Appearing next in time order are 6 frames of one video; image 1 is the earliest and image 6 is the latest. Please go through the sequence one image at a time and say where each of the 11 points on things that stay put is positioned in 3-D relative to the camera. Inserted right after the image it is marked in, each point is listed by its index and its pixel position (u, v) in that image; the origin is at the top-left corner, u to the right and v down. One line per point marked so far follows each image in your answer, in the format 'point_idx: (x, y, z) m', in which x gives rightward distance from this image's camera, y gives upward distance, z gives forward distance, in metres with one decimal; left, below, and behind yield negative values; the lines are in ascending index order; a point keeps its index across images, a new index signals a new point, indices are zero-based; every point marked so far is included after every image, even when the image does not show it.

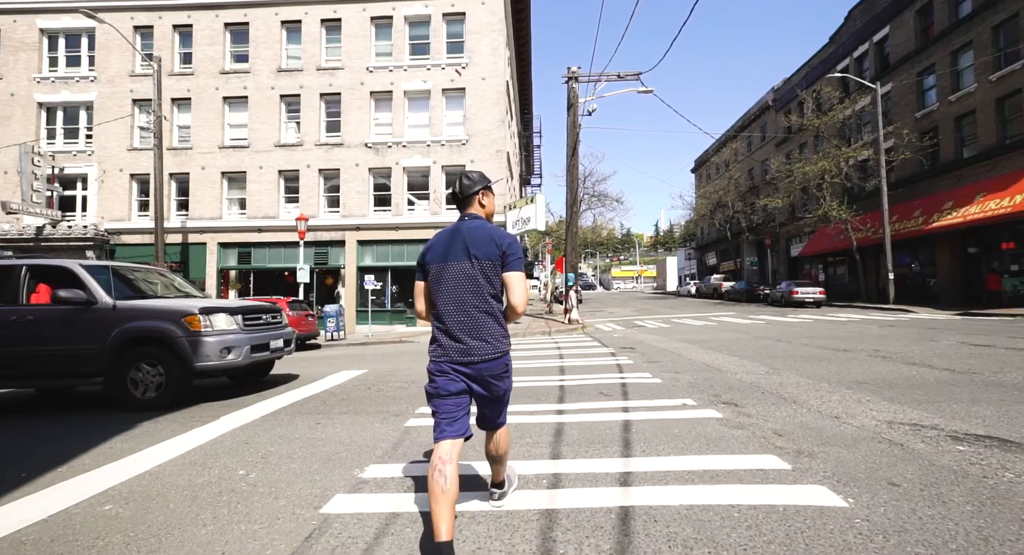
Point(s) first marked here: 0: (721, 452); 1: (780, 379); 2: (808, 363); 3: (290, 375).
0: (+1.4, -1.2, +3.3) m
1: (+3.1, -1.2, +5.7) m
2: (+4.0, -1.2, +6.7) m
3: (-3.7, -1.6, +8.2) m
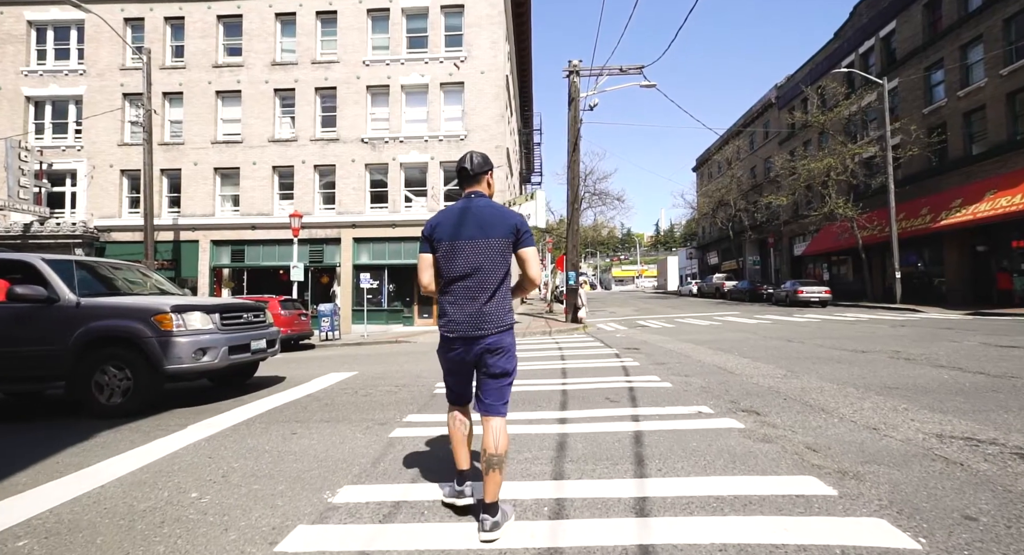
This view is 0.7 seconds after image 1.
0: (+1.4, -1.1, +2.8) m
1: (+3.0, -1.1, +5.2) m
2: (+4.0, -1.1, +6.3) m
3: (-3.7, -1.6, +7.7) m
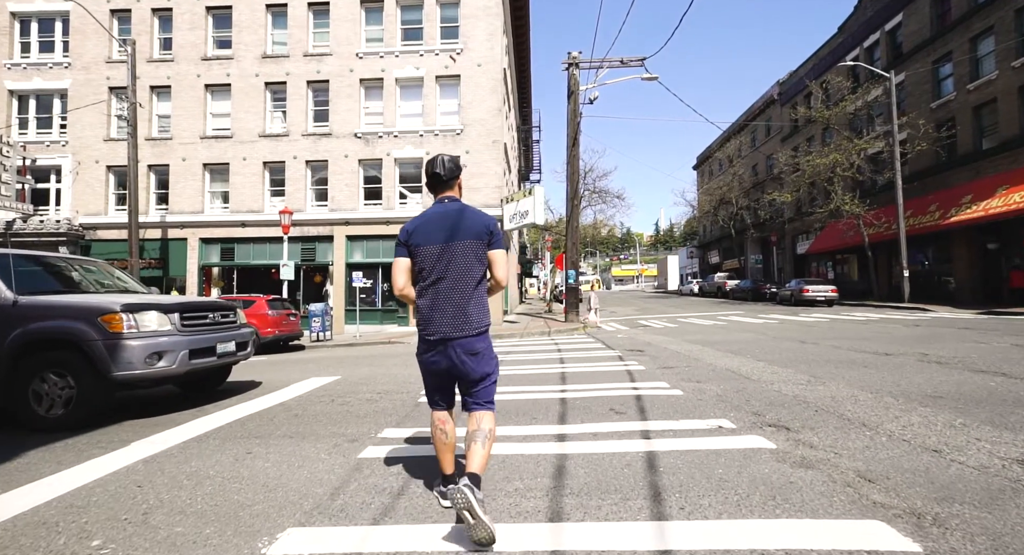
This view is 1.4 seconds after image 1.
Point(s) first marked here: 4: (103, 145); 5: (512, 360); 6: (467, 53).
0: (+1.3, -1.1, +2.2) m
1: (+3.0, -1.1, +4.6) m
2: (+3.9, -1.1, +5.7) m
3: (-3.8, -1.5, +7.1) m
4: (-15.9, +5.2, +19.2) m
5: (0.0, -1.5, +9.2) m
6: (-1.8, +8.9, +19.5) m
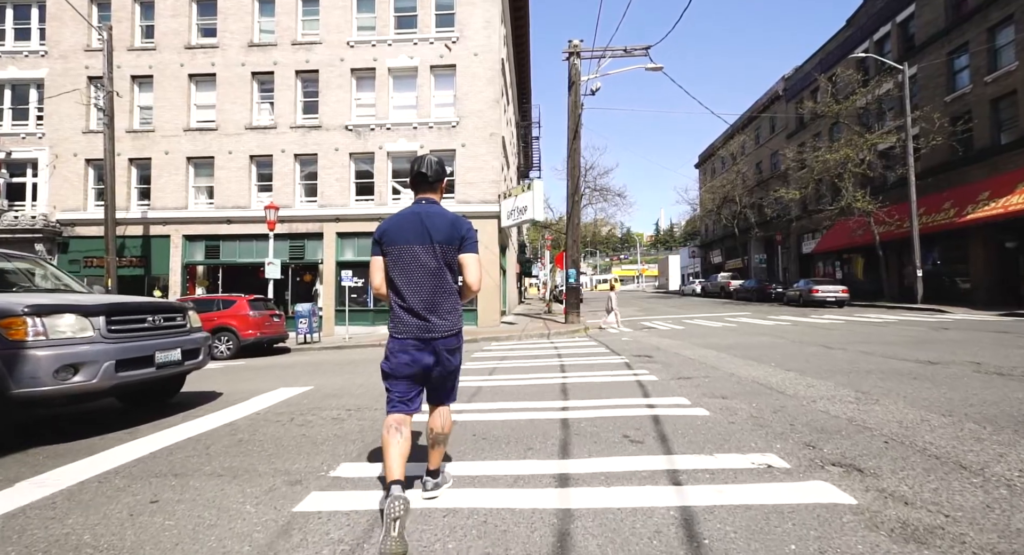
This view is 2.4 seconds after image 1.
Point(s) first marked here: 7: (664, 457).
0: (+1.2, -1.0, +1.4) m
1: (+2.9, -1.0, +3.8) m
2: (+3.8, -1.0, +4.8) m
3: (-3.8, -1.5, +6.3) m
4: (-16.0, +5.2, +18.4) m
5: (-0.1, -1.5, +8.4) m
6: (-1.8, +8.9, +18.7) m
7: (+0.9, -1.1, +3.2) m
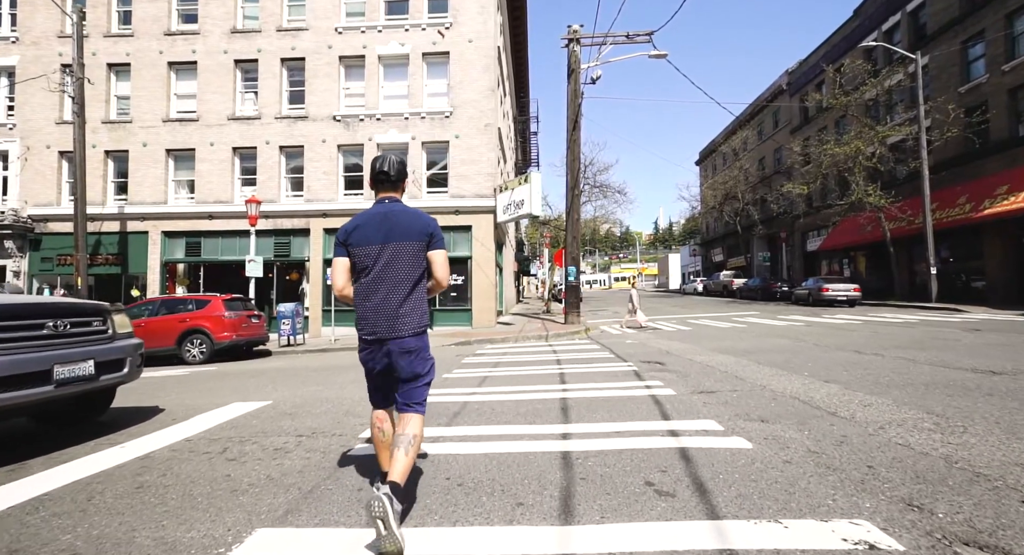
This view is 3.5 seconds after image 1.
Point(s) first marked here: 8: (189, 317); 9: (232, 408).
0: (+1.1, -1.0, +0.5) m
1: (+2.8, -1.0, +2.9) m
2: (+3.8, -1.0, +3.9) m
3: (-3.9, -1.4, +5.4) m
4: (-16.1, +5.3, +17.4) m
5: (-0.2, -1.4, +7.5) m
6: (-2.0, +9.0, +17.7) m
7: (+0.9, -1.1, +2.2) m
8: (-7.8, -1.0, +12.0) m
9: (-3.1, -1.4, +5.4) m
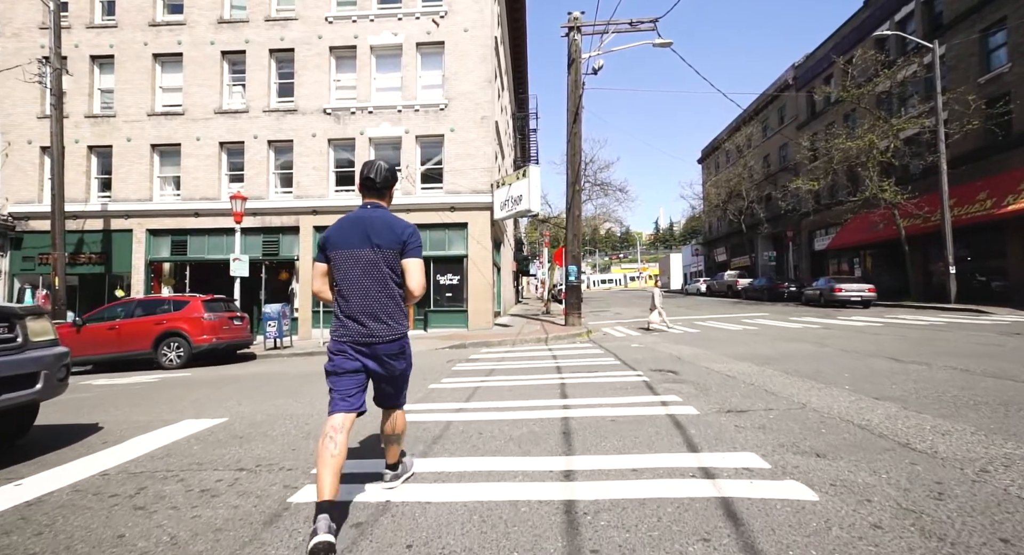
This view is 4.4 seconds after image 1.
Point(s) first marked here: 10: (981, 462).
0: (+1.1, -1.0, -0.3) m
1: (+2.7, -1.0, +2.1) m
2: (+3.7, -1.0, +3.1) m
3: (-4.0, -1.4, +4.6) m
4: (-16.2, +5.3, +16.7) m
5: (-0.2, -1.4, +6.7) m
6: (-2.0, +9.0, +17.0) m
7: (+0.8, -1.1, +1.5) m
8: (-7.8, -1.0, +11.2) m
9: (-3.1, -1.4, +4.6) m
10: (+2.5, -1.0, +2.7) m
